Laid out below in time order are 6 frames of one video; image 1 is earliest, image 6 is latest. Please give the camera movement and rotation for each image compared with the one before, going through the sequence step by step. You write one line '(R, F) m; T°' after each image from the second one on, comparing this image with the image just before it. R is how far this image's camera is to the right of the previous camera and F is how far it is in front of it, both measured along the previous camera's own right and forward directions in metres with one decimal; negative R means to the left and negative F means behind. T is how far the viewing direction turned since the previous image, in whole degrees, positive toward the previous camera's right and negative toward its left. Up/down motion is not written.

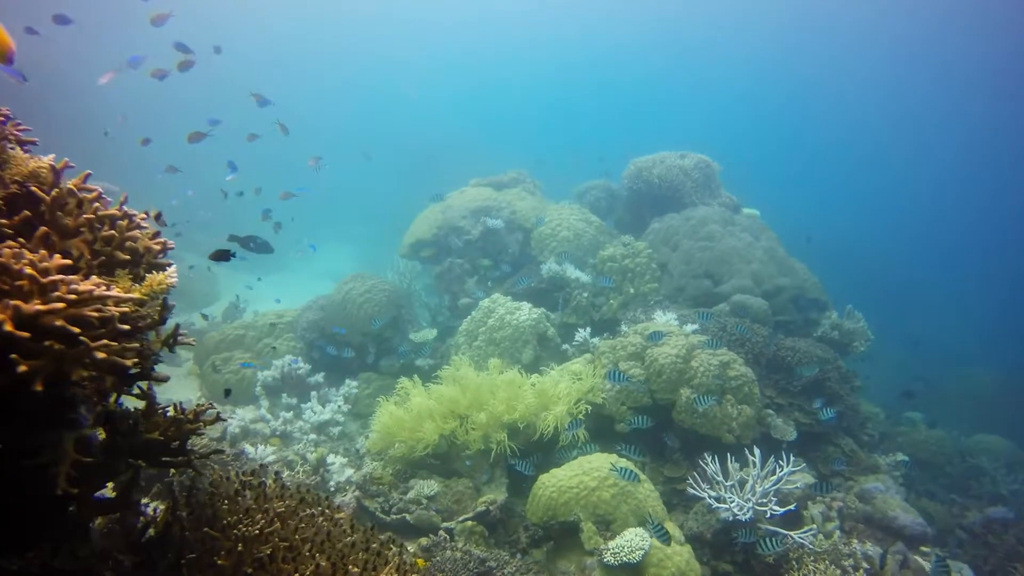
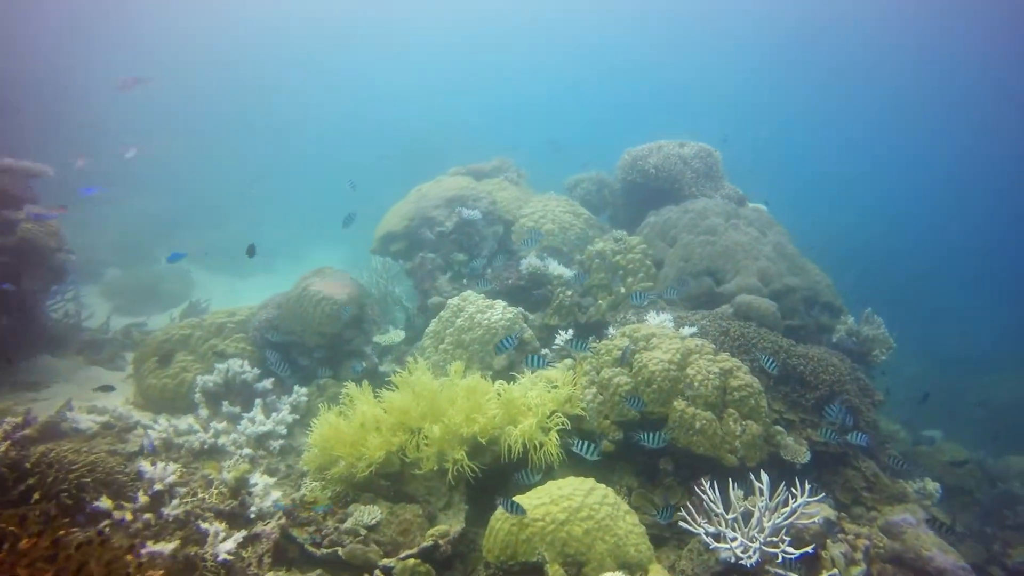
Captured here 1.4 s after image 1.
(+0.4, +1.1) m; 0°
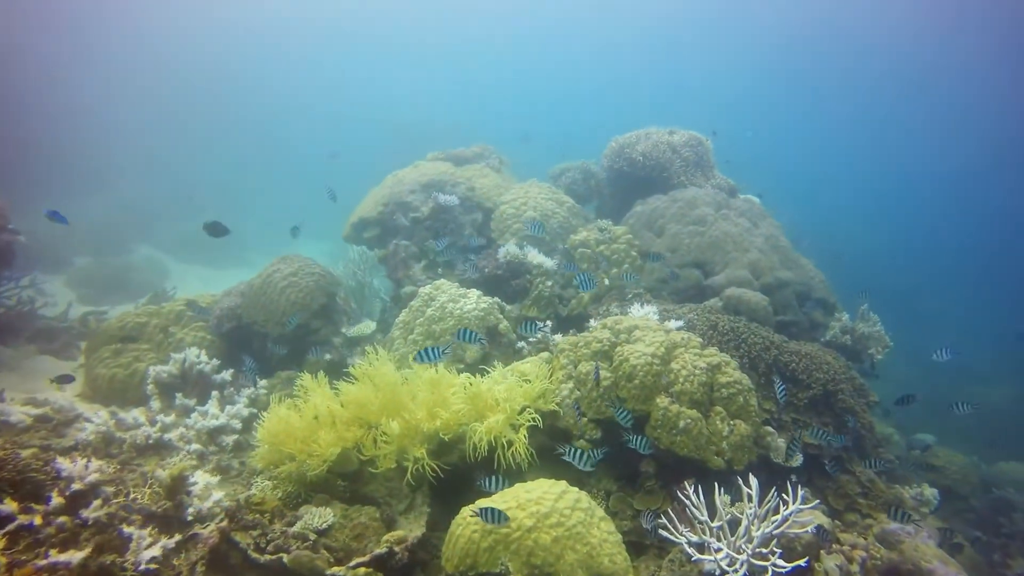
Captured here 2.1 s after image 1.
(+0.2, +0.5) m; +1°
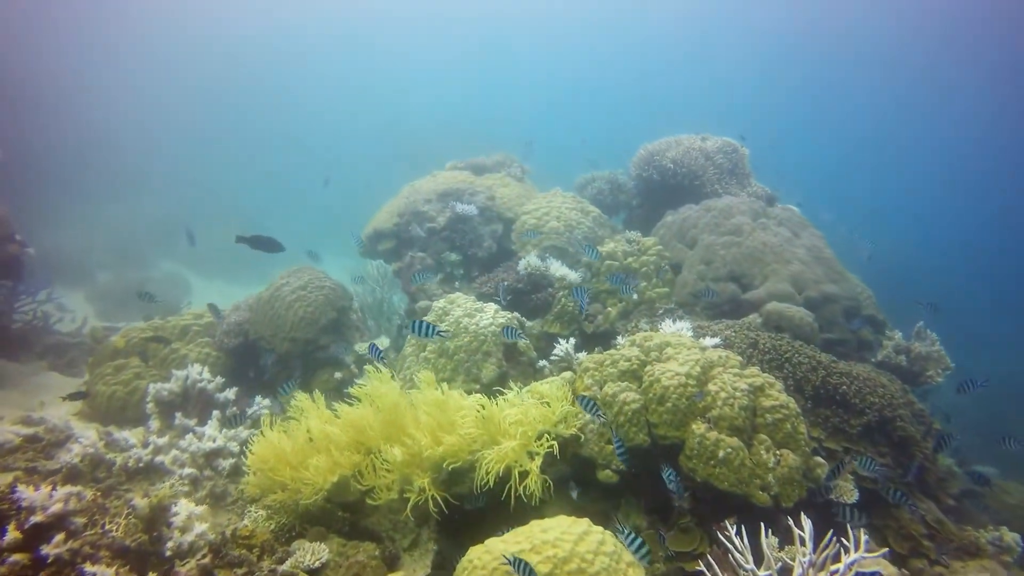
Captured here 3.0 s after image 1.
(+0.1, +0.6) m; -2°
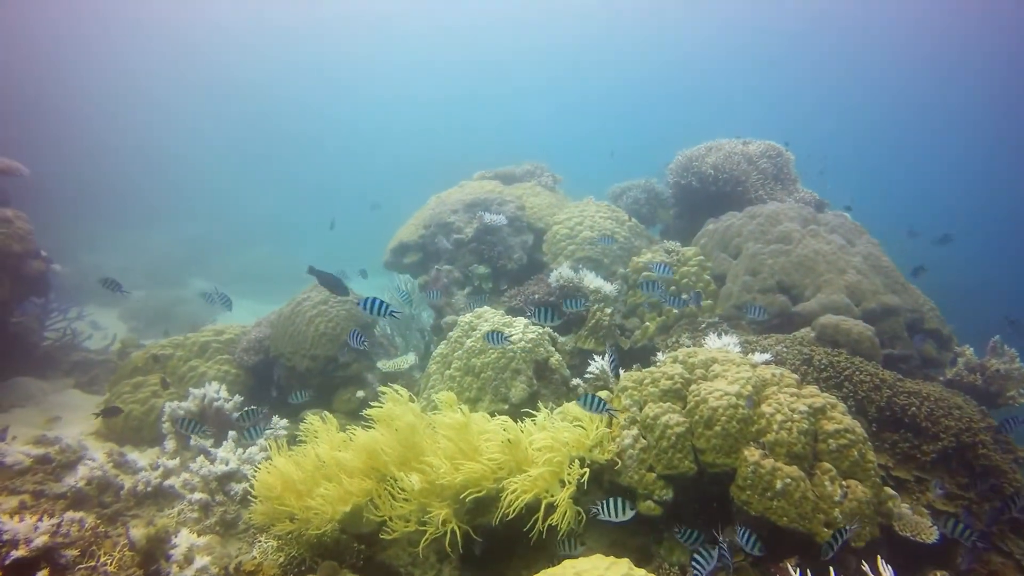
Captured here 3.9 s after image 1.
(0.0, +0.5) m; -3°
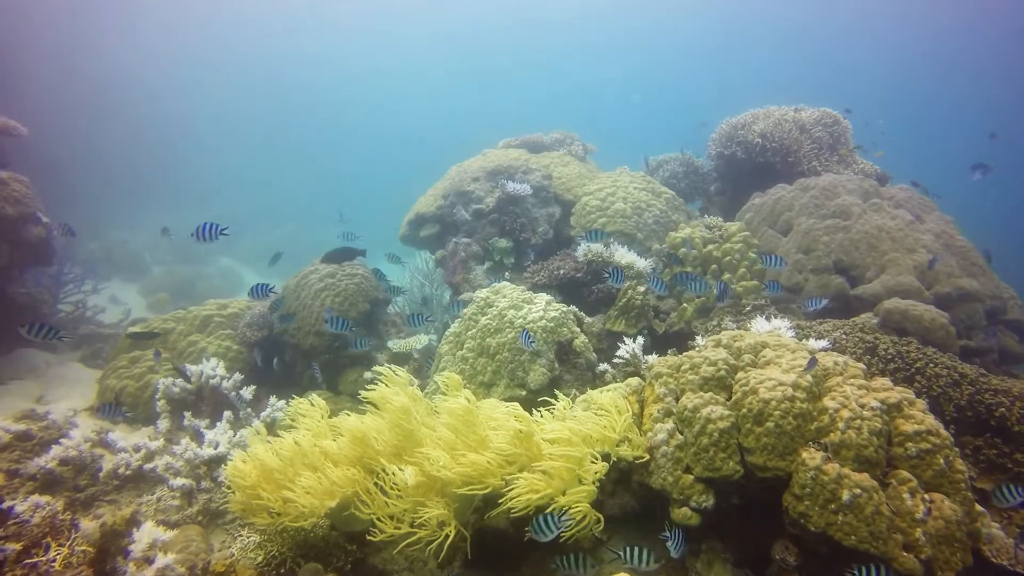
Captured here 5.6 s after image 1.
(+0.1, +0.7) m; -3°
